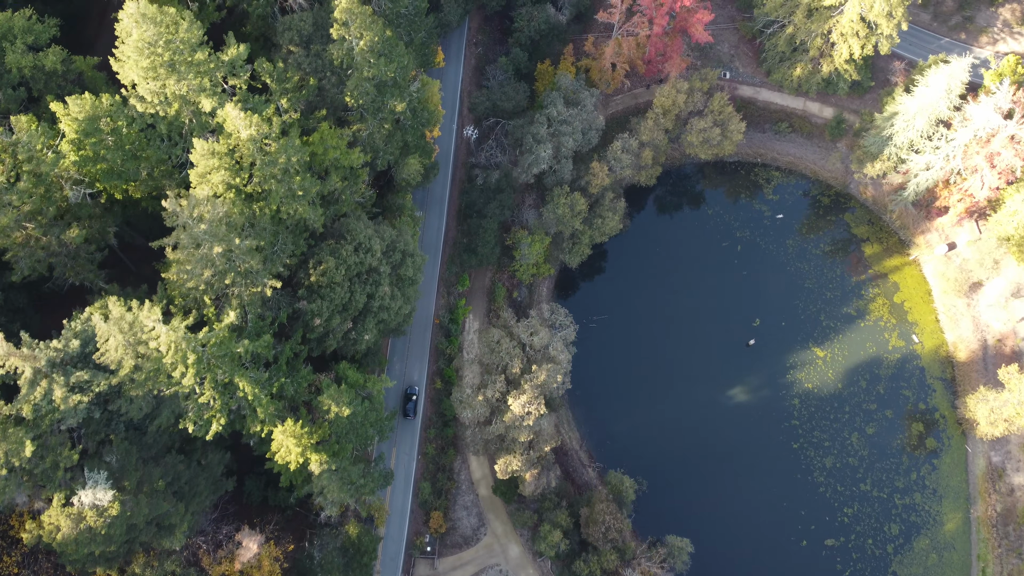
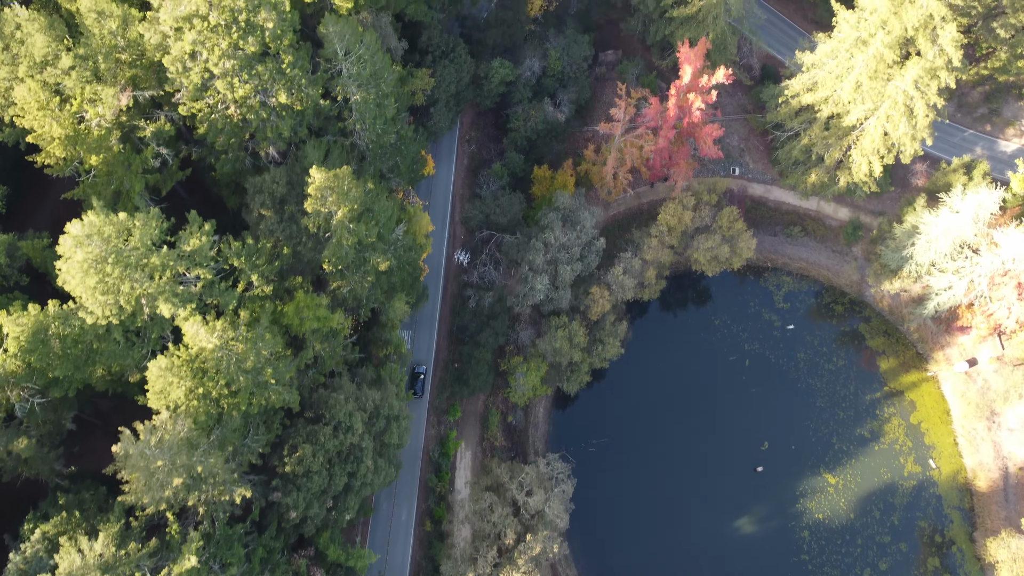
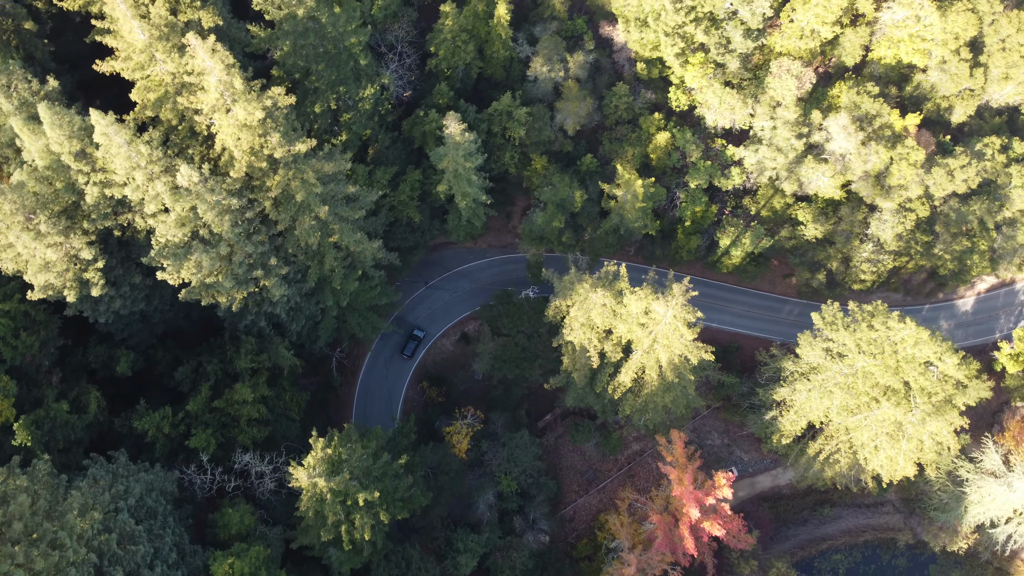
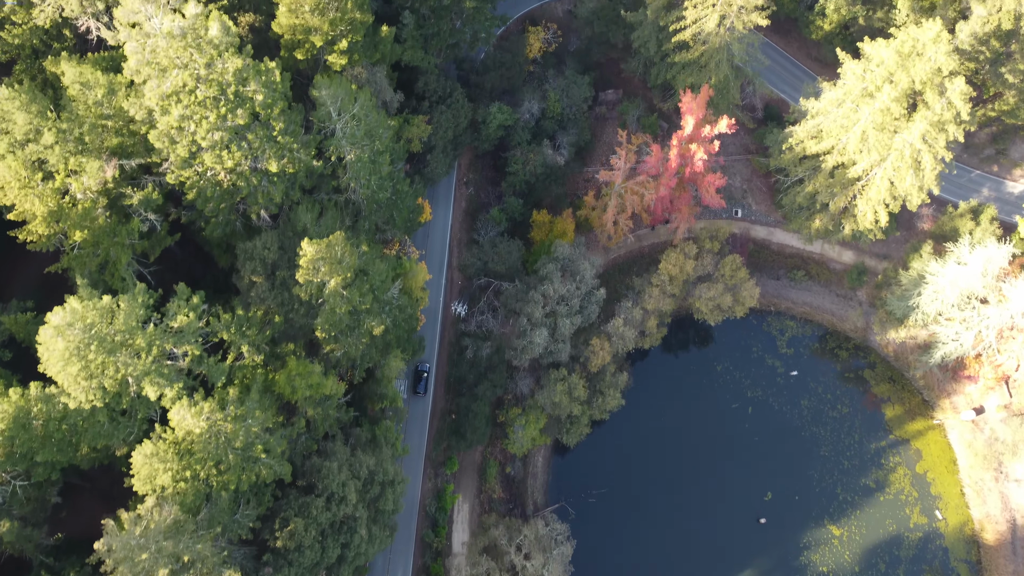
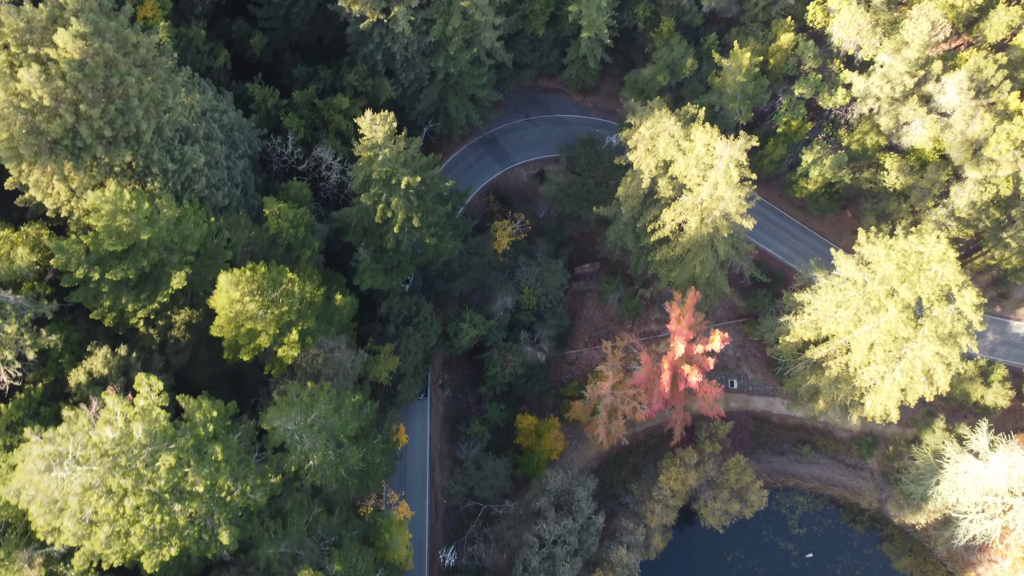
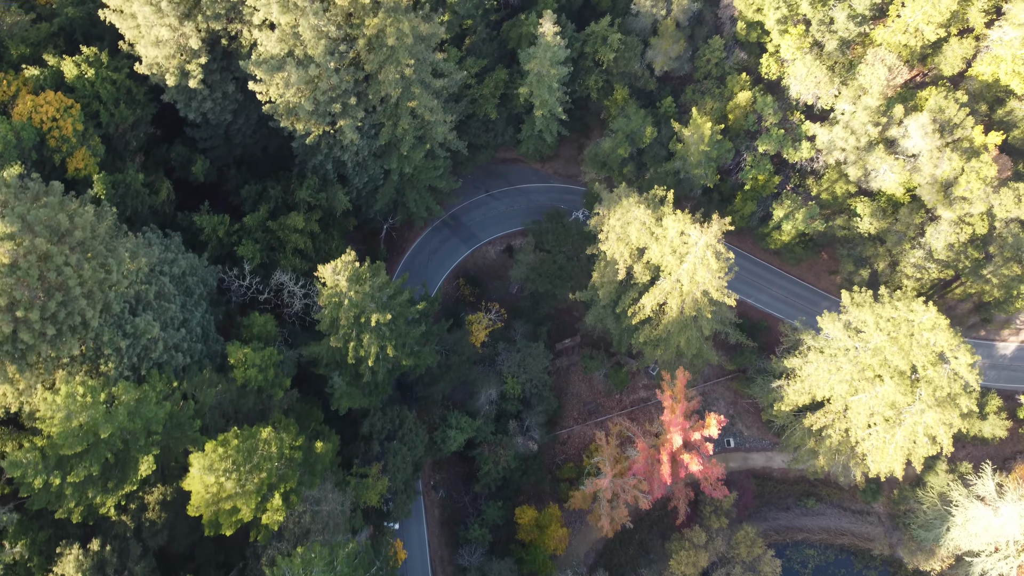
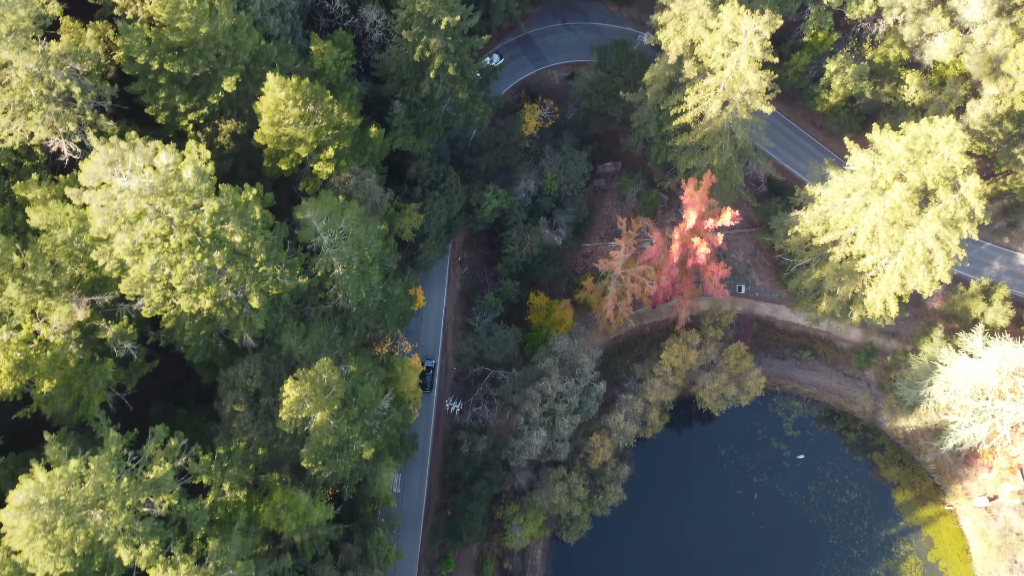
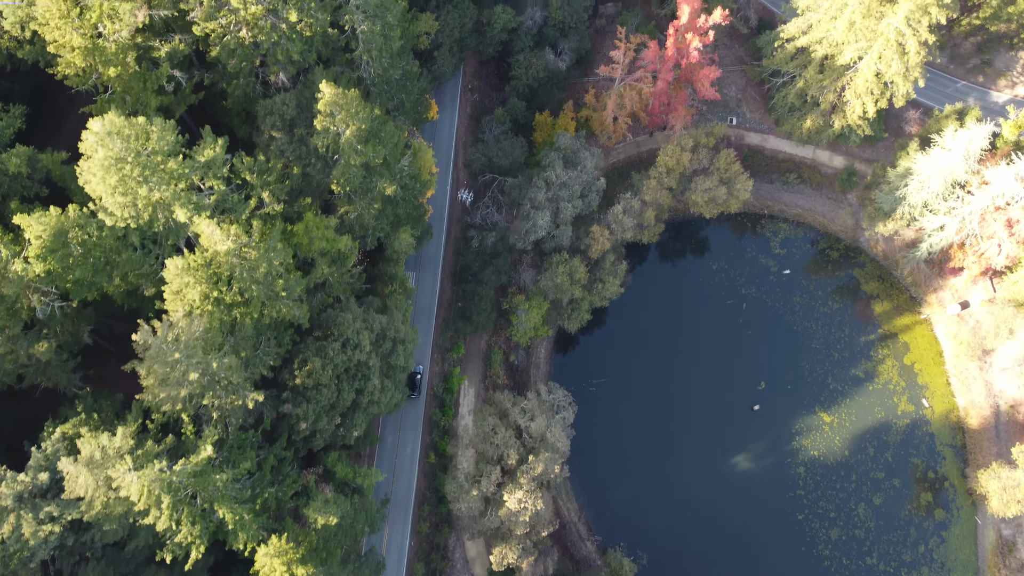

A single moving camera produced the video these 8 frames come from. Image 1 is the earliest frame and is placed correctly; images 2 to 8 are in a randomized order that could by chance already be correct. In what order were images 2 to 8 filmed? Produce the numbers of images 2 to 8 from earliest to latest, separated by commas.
8, 2, 4, 7, 5, 6, 3
